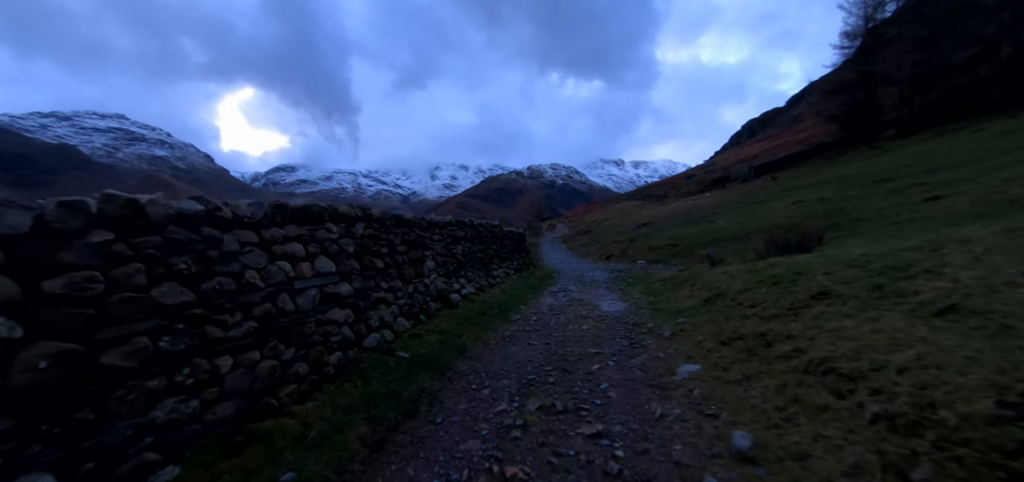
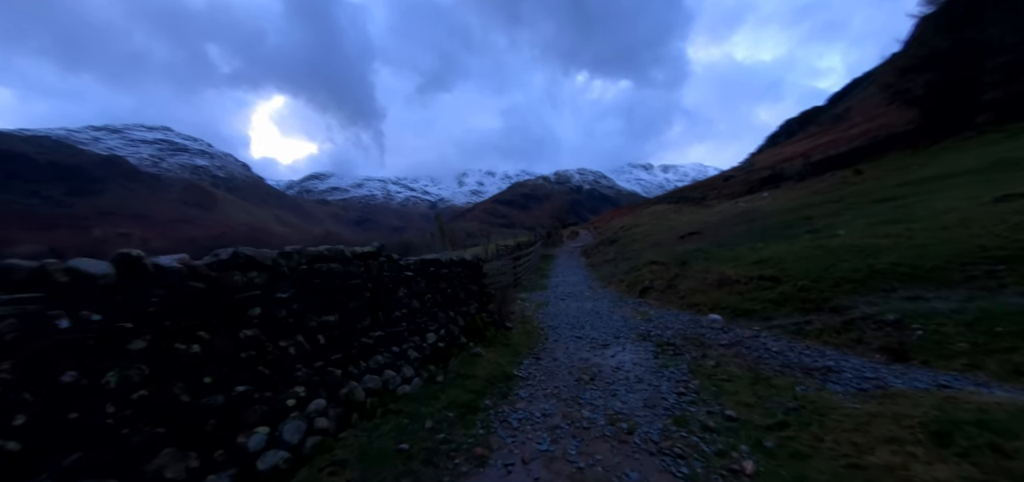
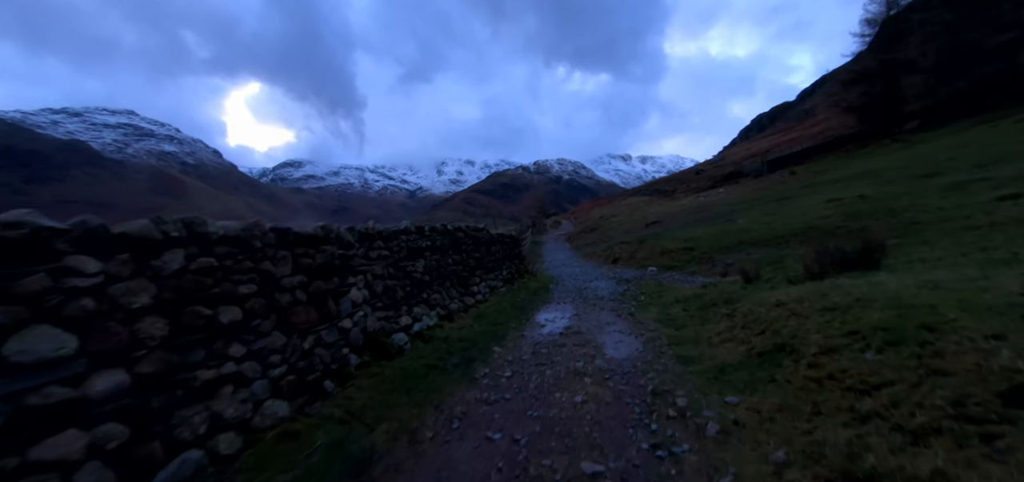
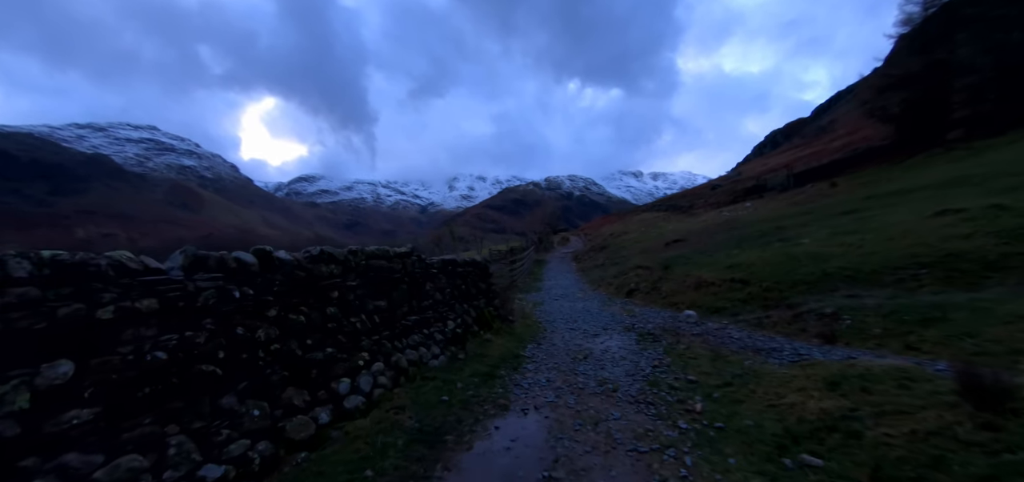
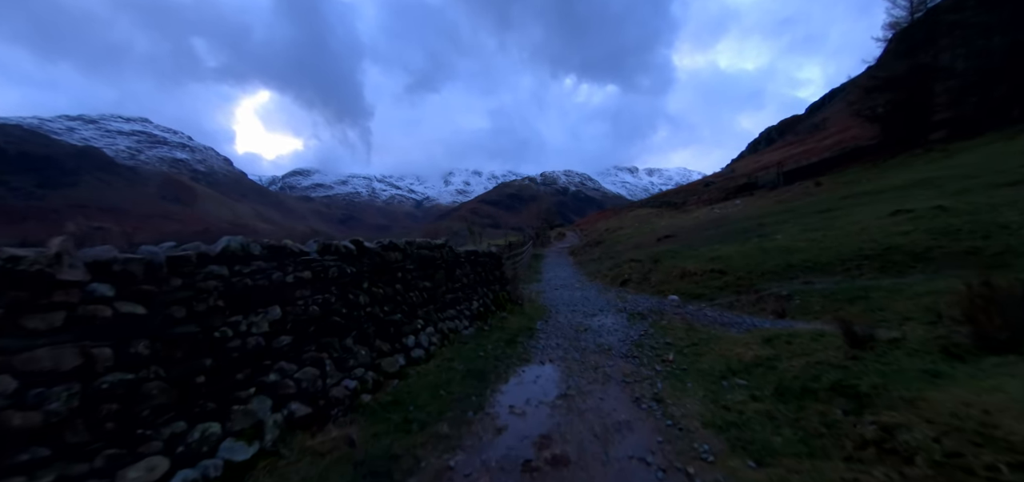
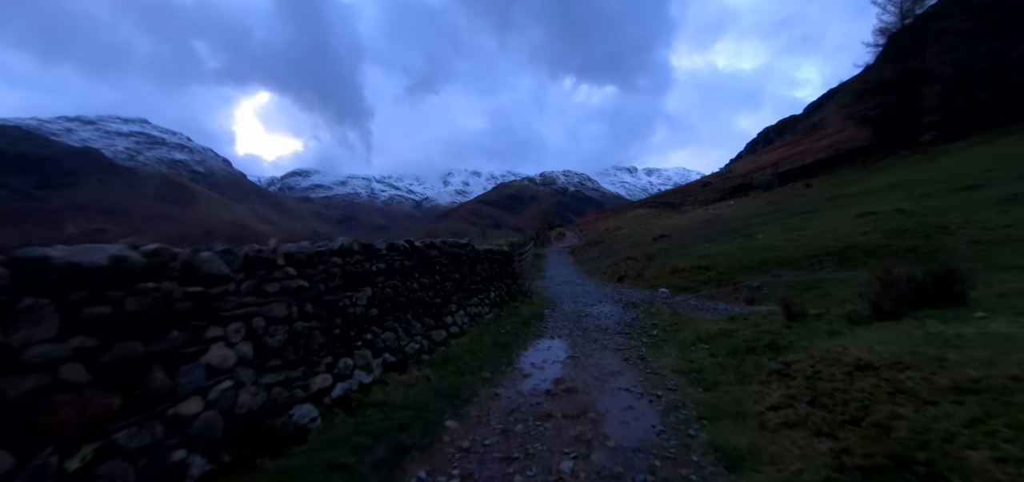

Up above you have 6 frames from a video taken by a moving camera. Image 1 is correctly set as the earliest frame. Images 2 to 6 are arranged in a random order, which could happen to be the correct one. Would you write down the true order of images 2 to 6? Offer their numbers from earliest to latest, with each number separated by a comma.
3, 6, 5, 4, 2
